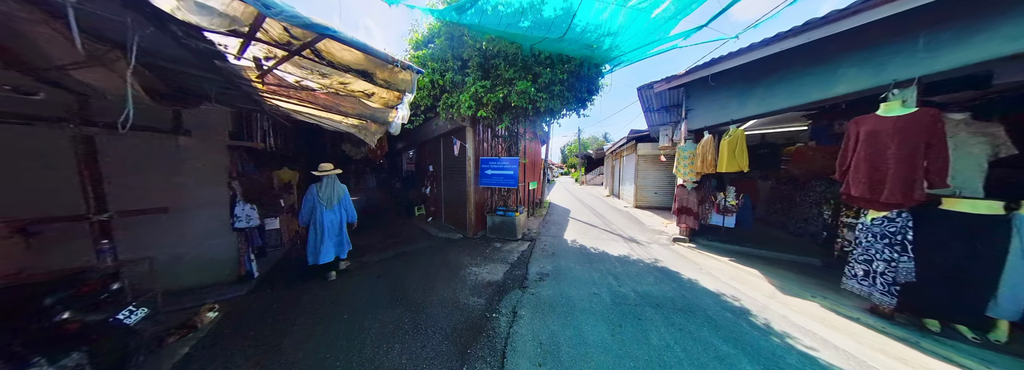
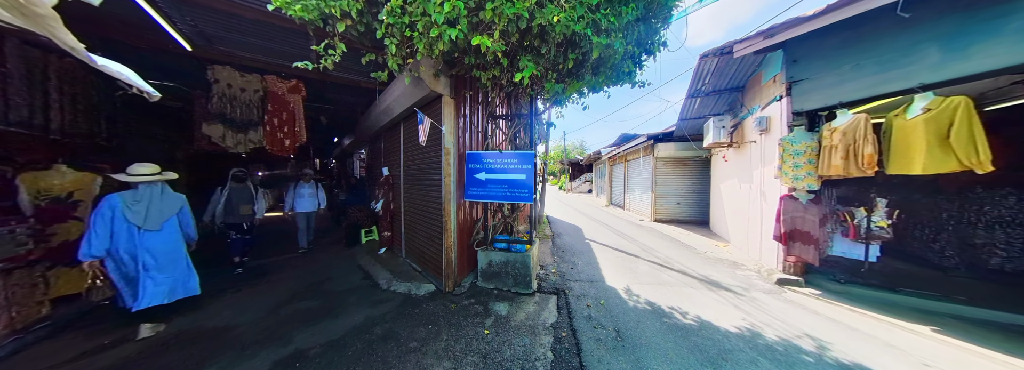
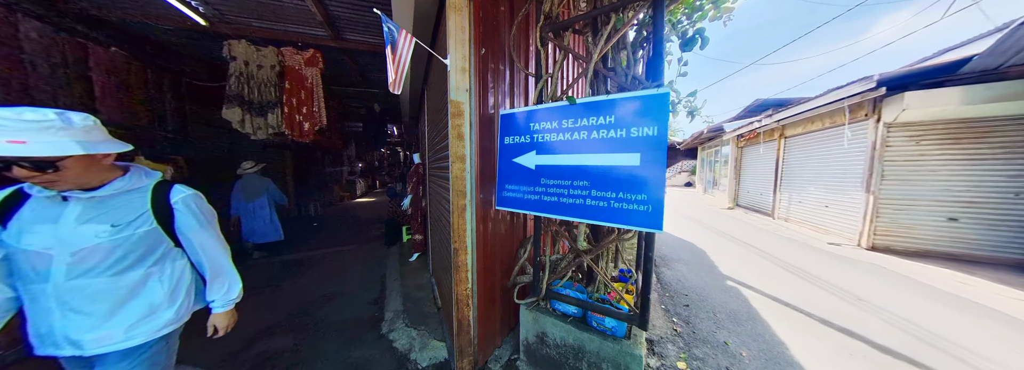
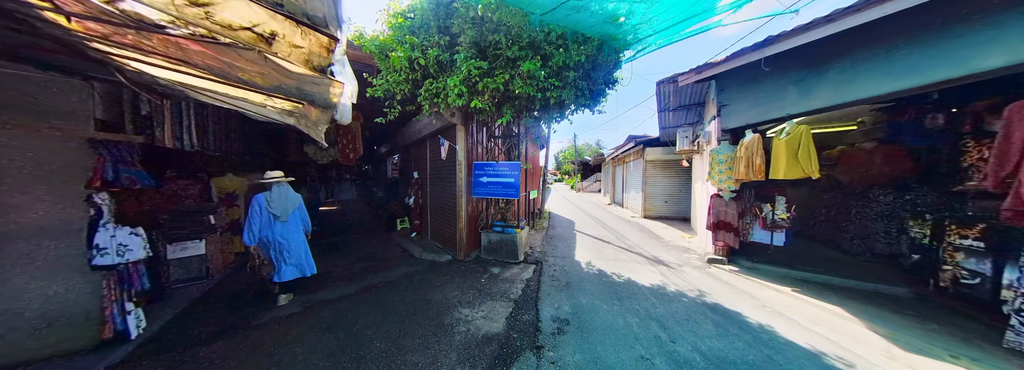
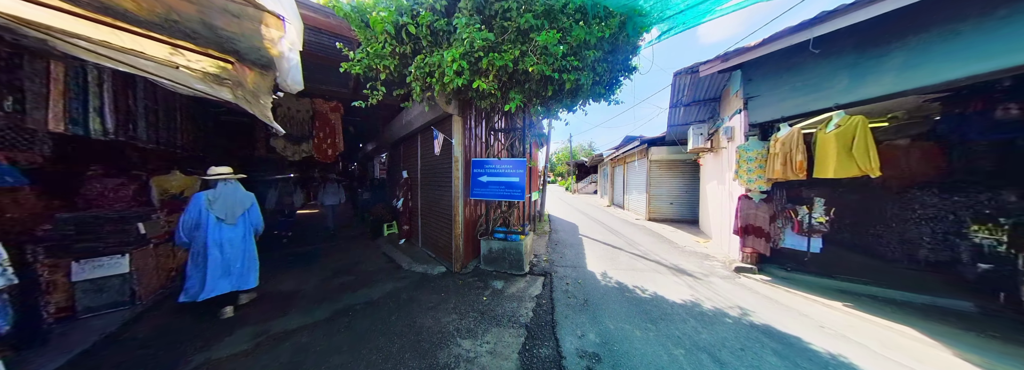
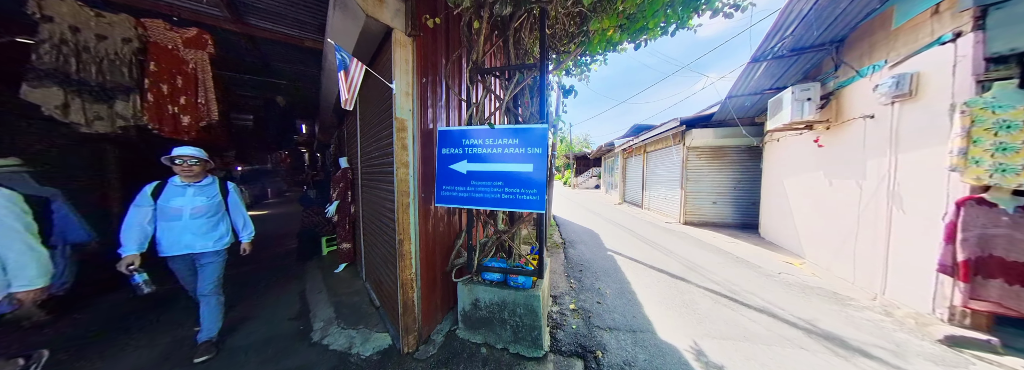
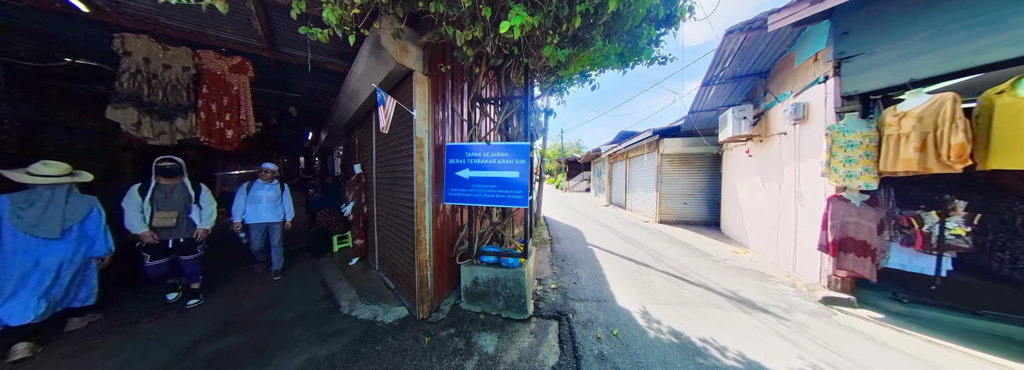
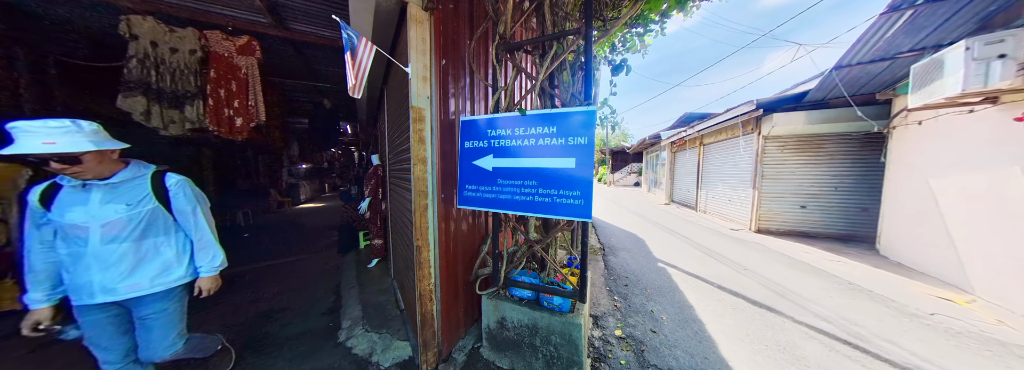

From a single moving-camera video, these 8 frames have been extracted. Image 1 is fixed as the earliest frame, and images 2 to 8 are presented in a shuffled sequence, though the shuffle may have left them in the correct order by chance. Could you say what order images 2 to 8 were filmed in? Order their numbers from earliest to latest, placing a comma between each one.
4, 5, 2, 7, 6, 8, 3
